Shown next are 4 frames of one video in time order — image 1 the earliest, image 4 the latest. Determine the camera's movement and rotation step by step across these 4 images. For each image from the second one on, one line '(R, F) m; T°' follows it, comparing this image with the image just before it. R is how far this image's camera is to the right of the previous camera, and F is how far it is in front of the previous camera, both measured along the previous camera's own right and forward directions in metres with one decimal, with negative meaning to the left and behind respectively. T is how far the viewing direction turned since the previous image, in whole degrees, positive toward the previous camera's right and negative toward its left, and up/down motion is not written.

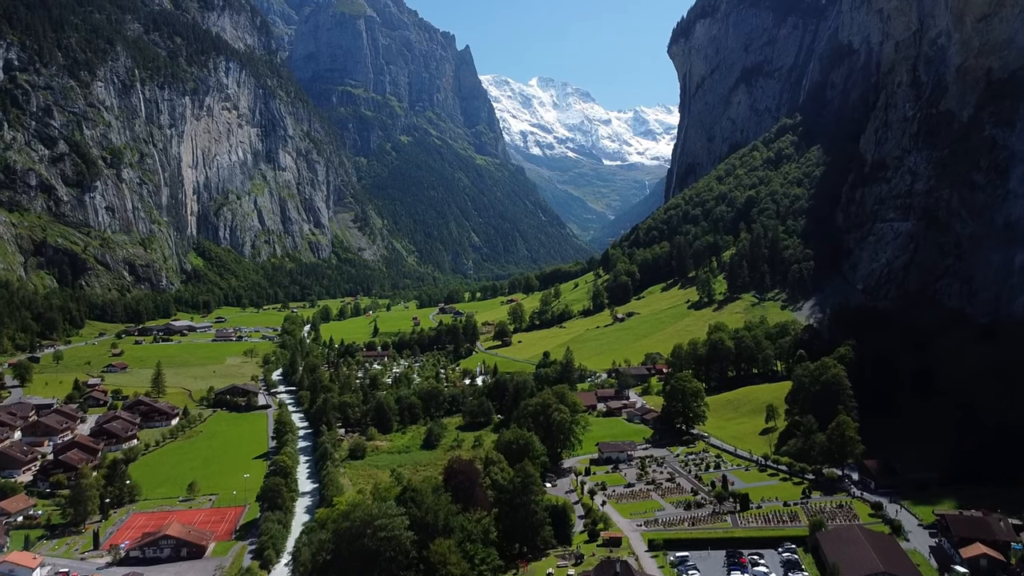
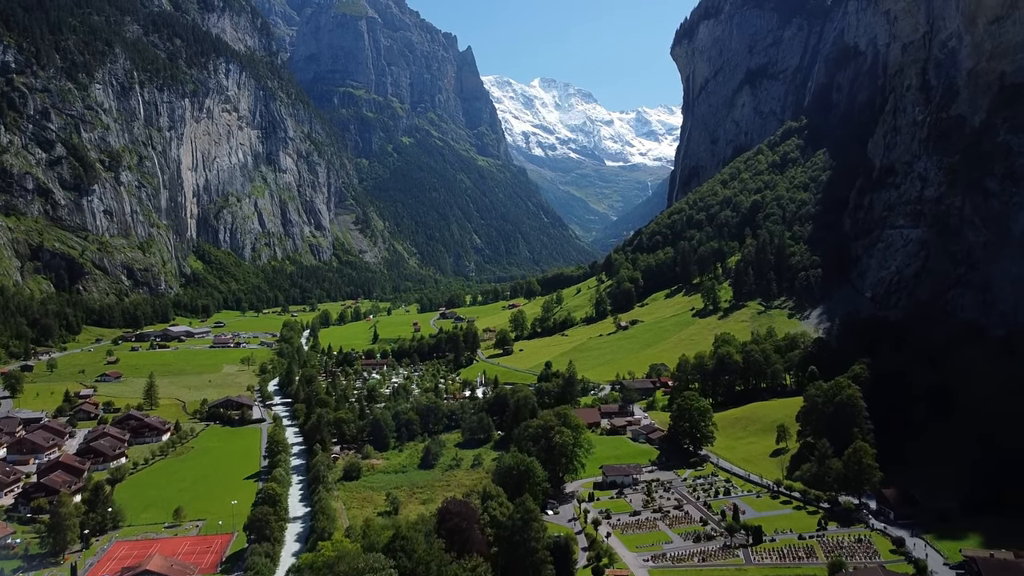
(+0.2, +2.6) m; 0°
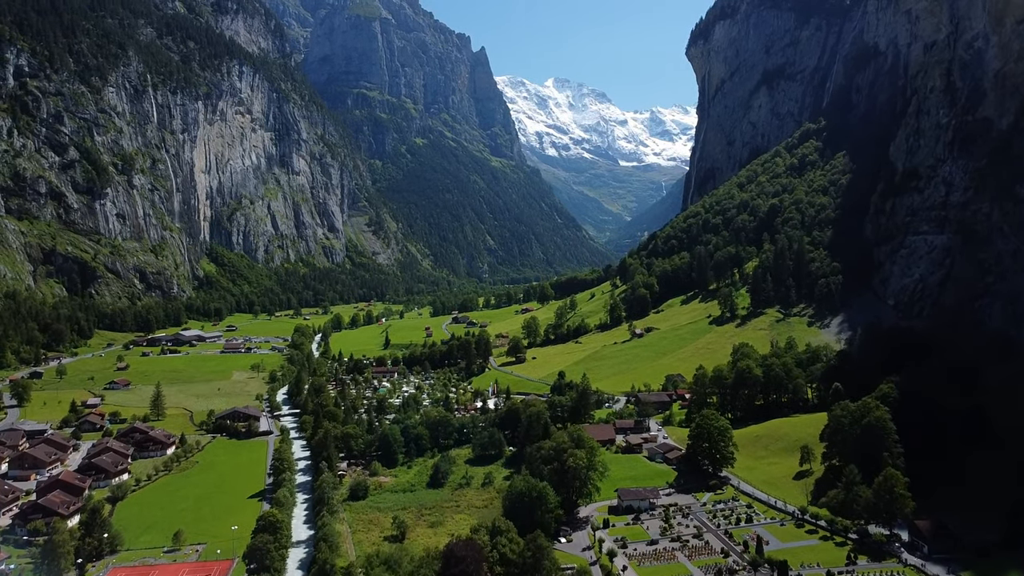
(+0.1, +2.4) m; -1°
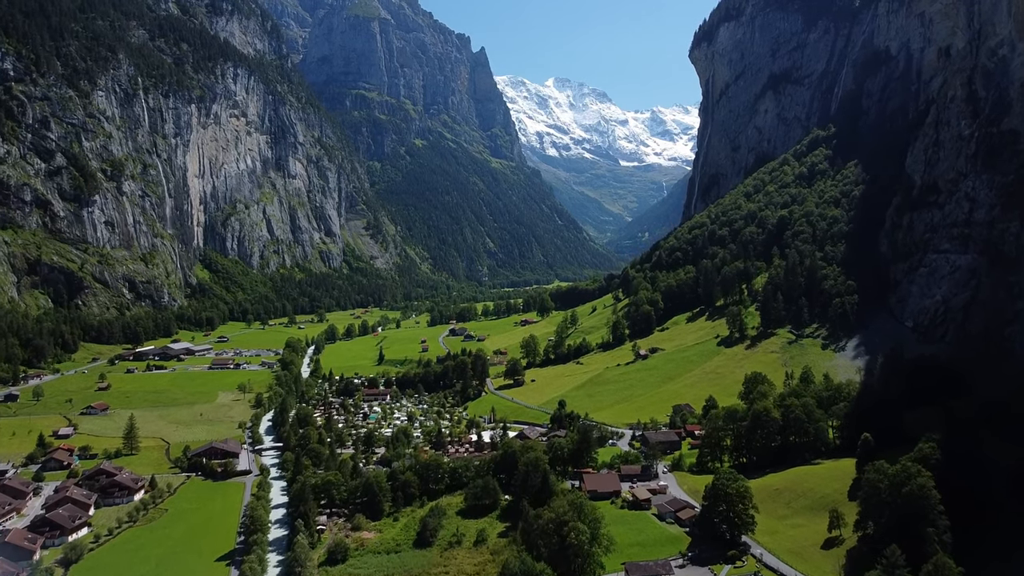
(+0.4, +6.4) m; 0°
